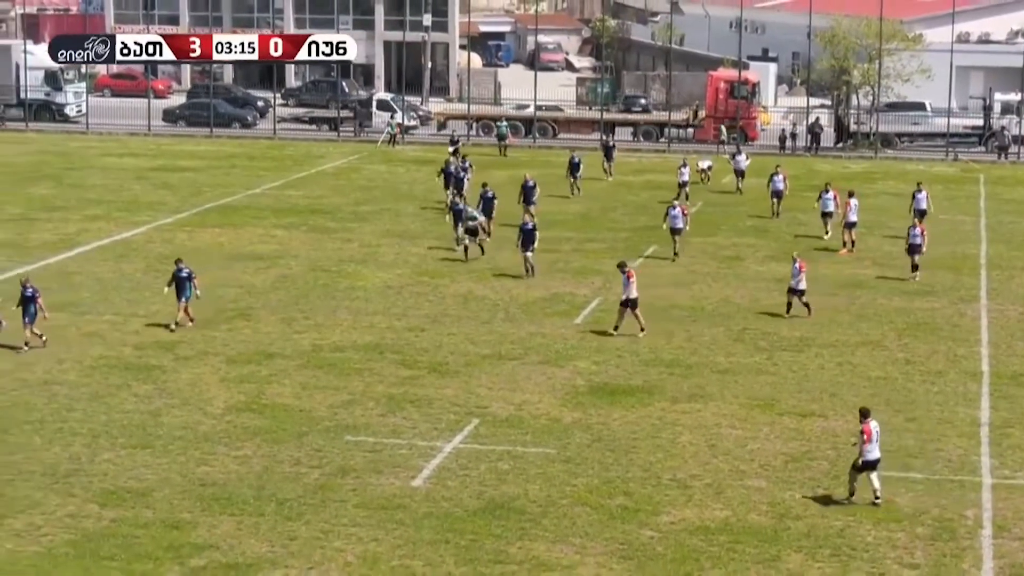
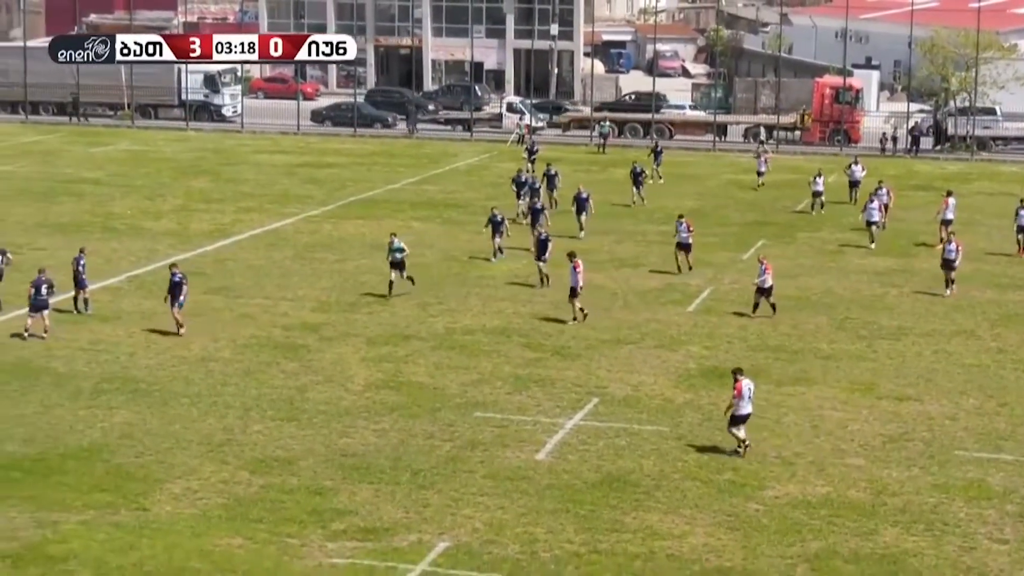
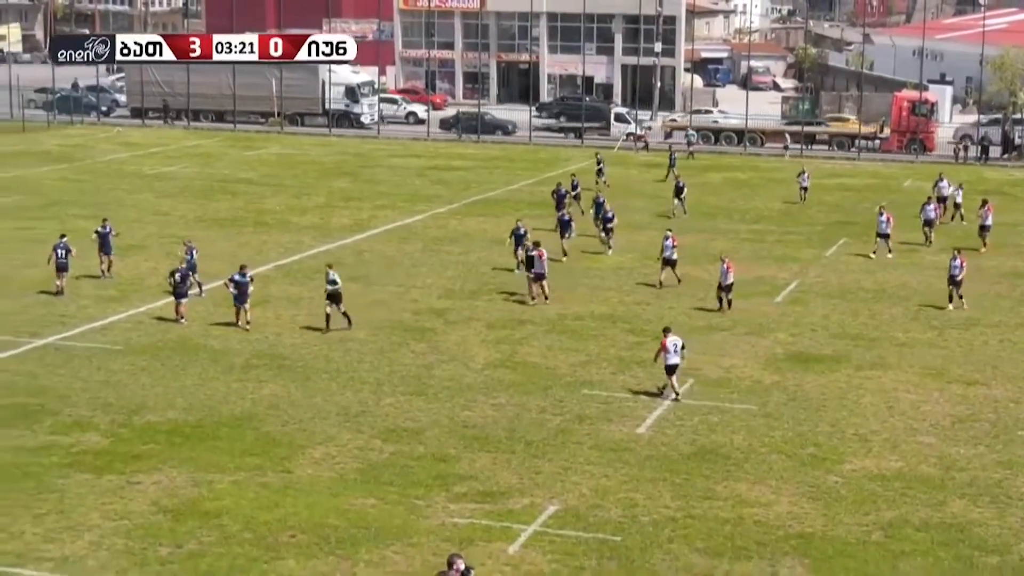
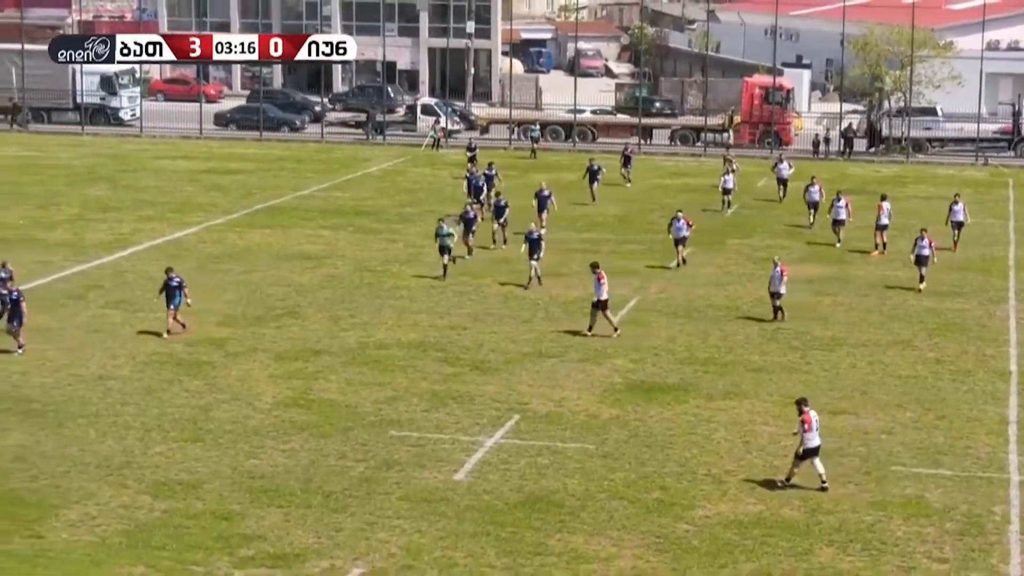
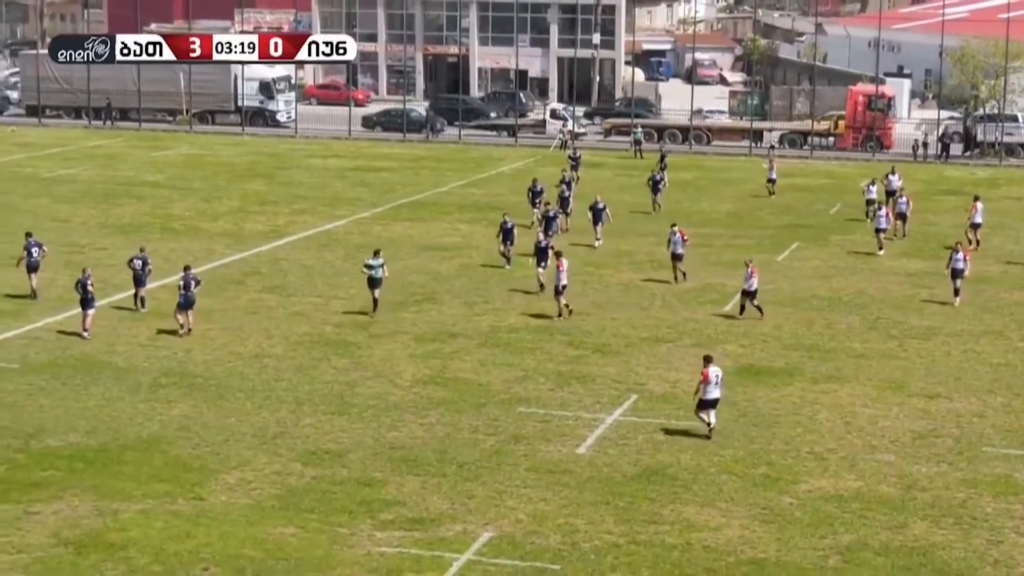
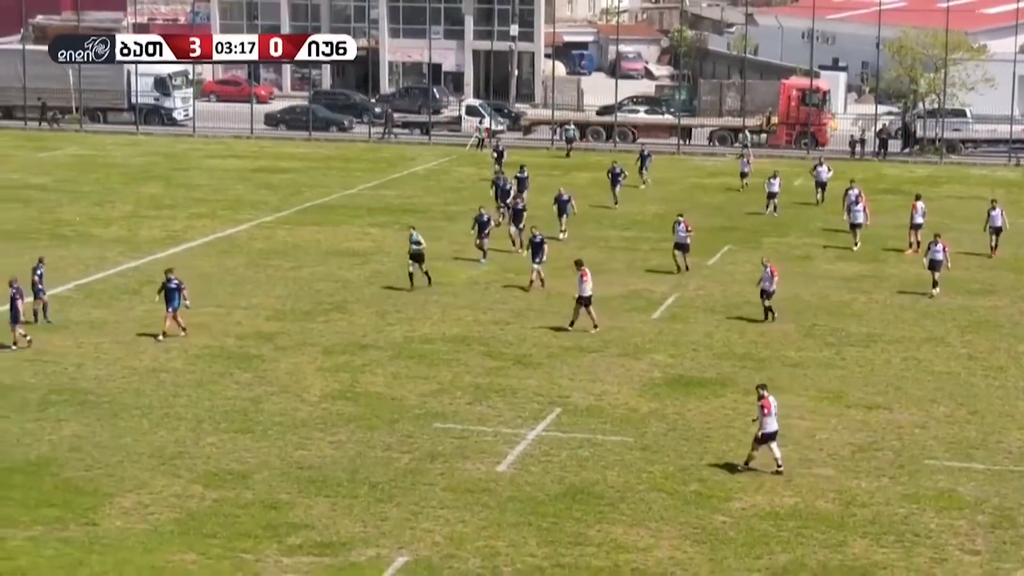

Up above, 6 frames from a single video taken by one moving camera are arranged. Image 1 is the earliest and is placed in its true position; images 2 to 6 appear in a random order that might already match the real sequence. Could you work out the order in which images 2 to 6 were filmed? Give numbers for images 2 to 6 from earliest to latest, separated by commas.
4, 6, 2, 5, 3
